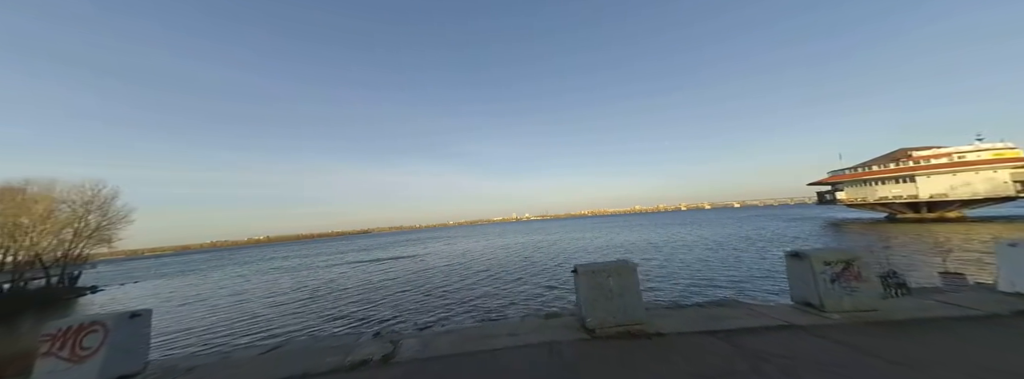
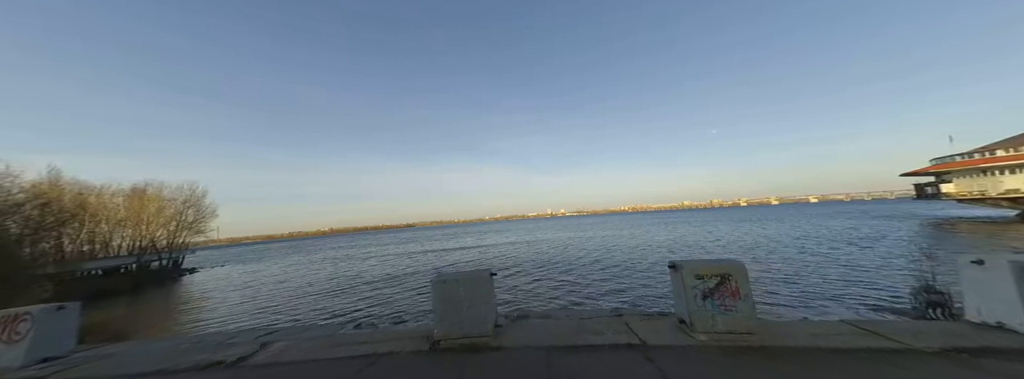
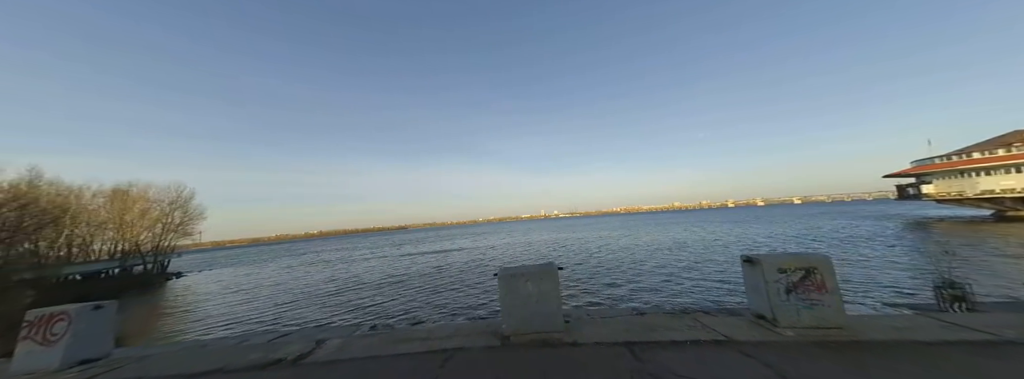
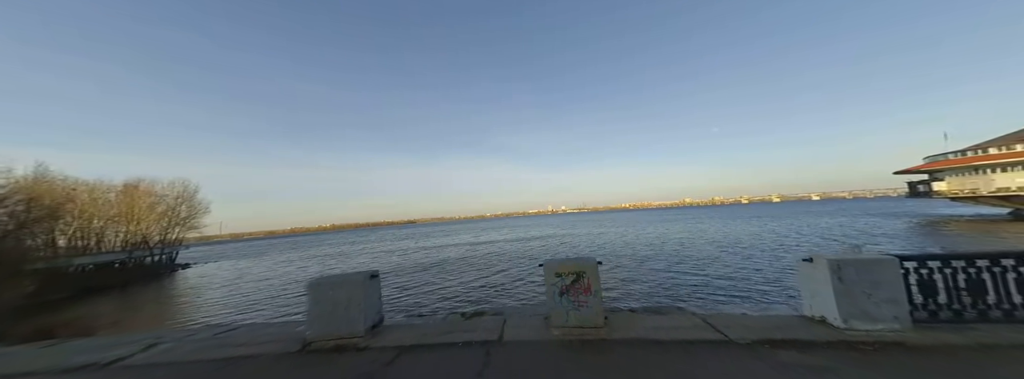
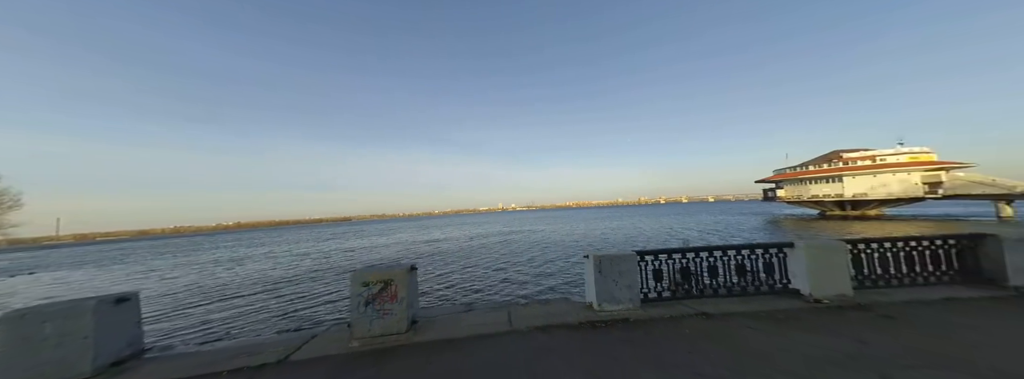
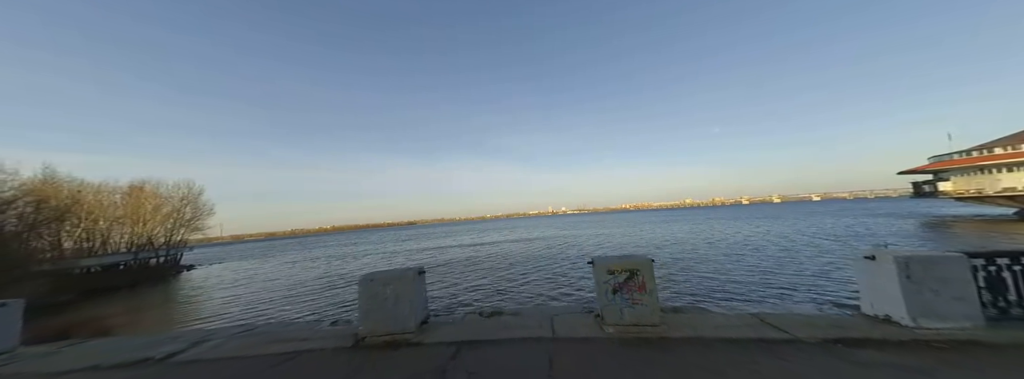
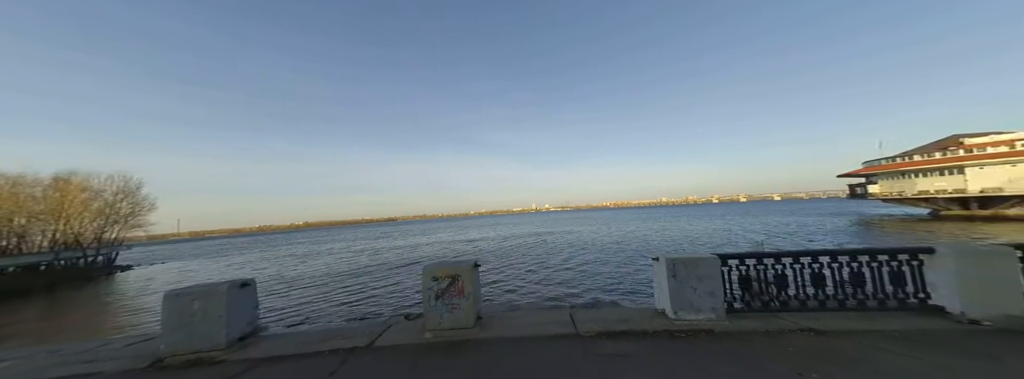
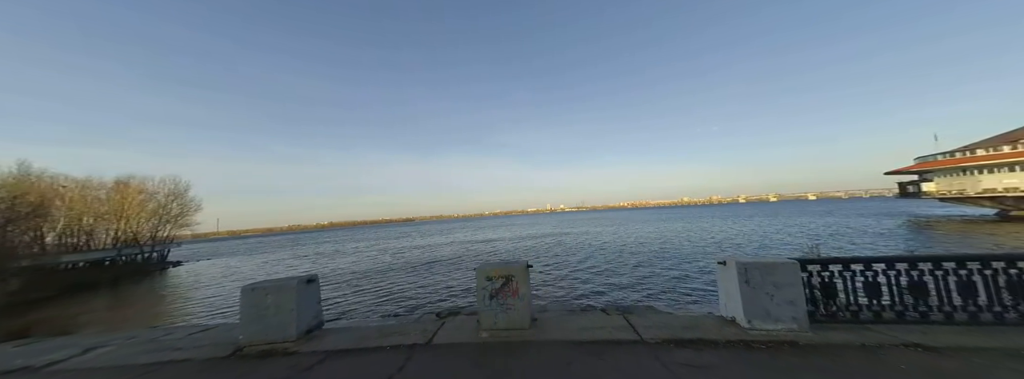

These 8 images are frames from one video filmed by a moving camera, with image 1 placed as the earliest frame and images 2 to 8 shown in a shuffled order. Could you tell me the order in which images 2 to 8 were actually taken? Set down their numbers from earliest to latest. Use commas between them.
3, 2, 6, 4, 8, 7, 5
